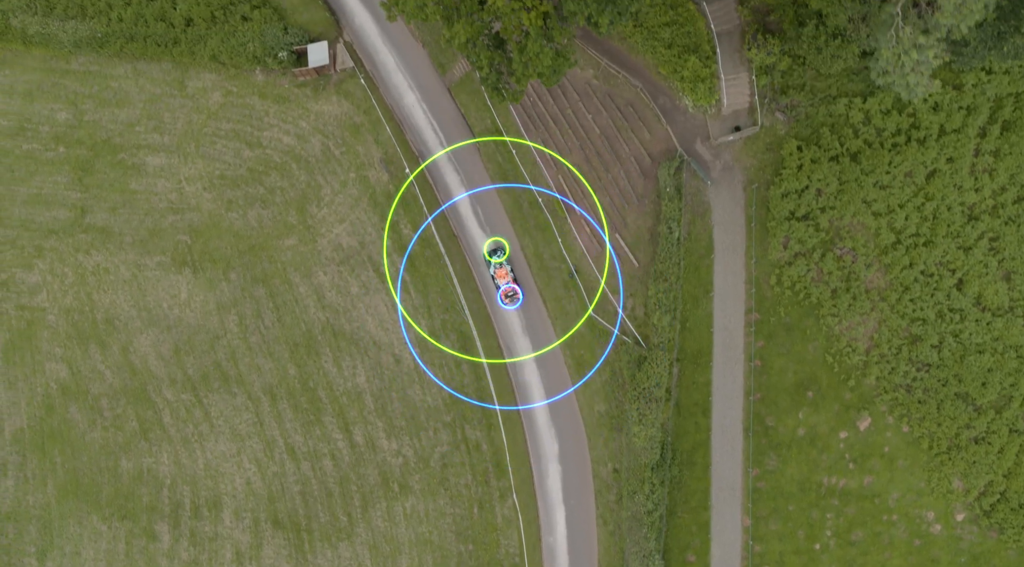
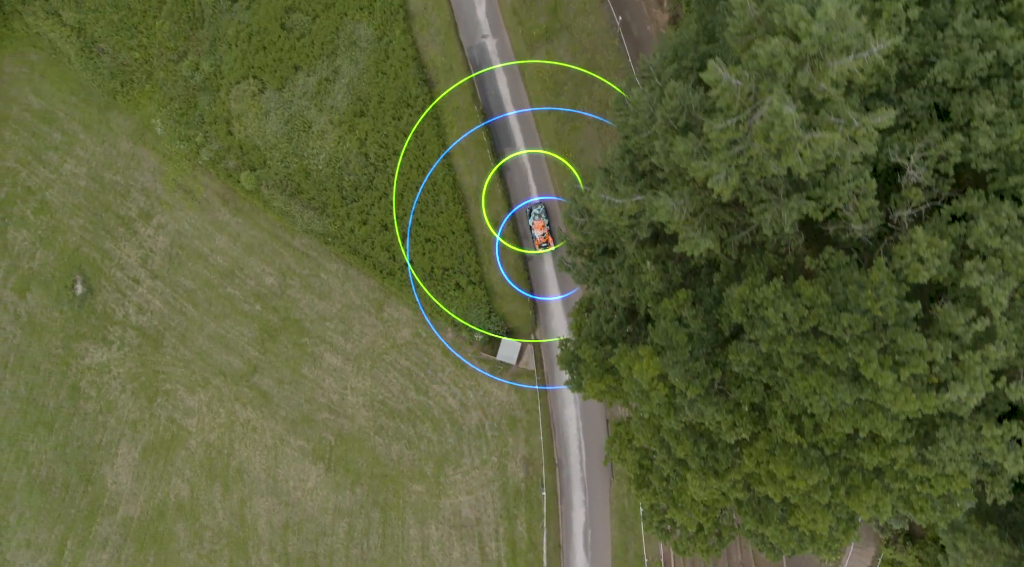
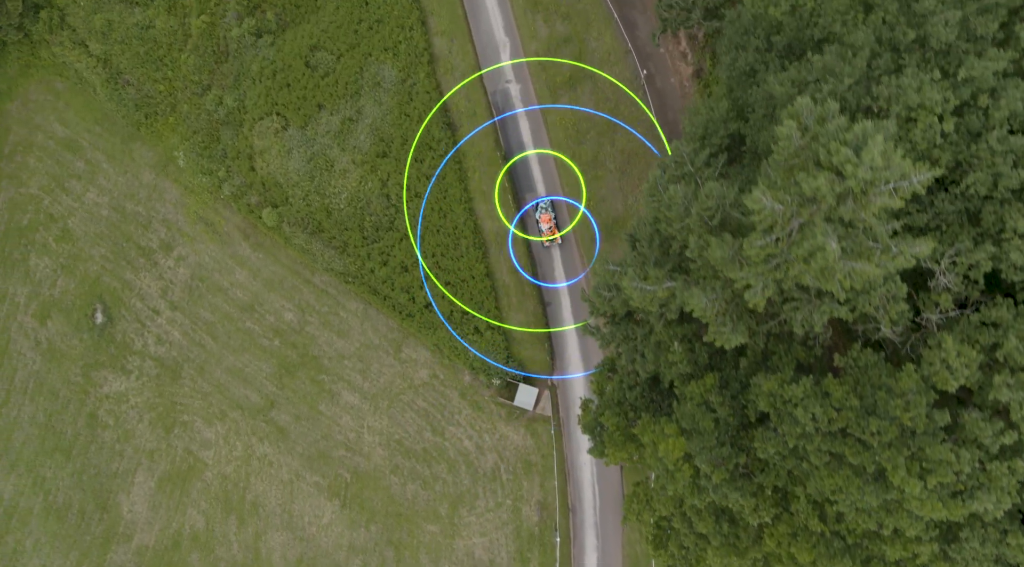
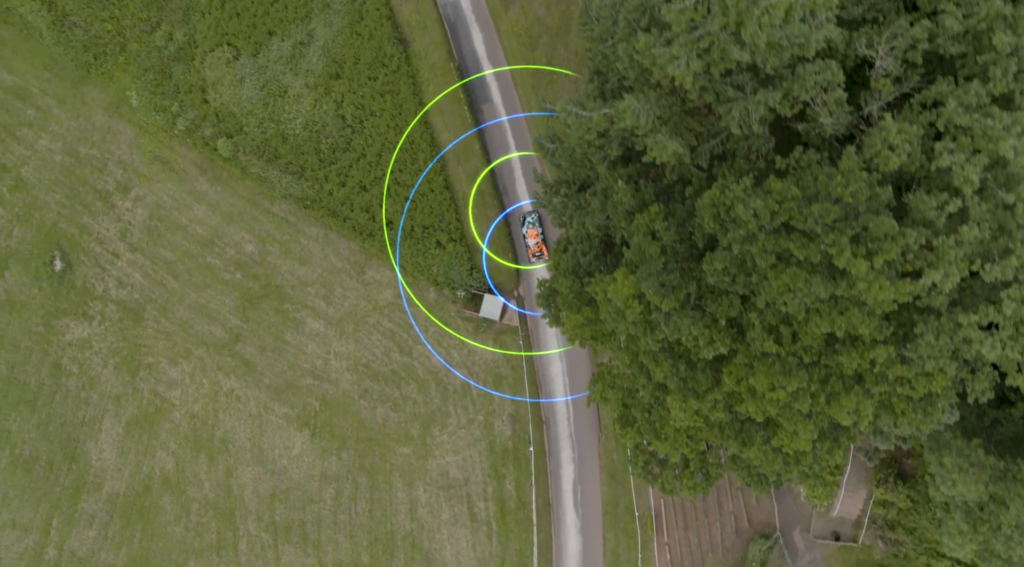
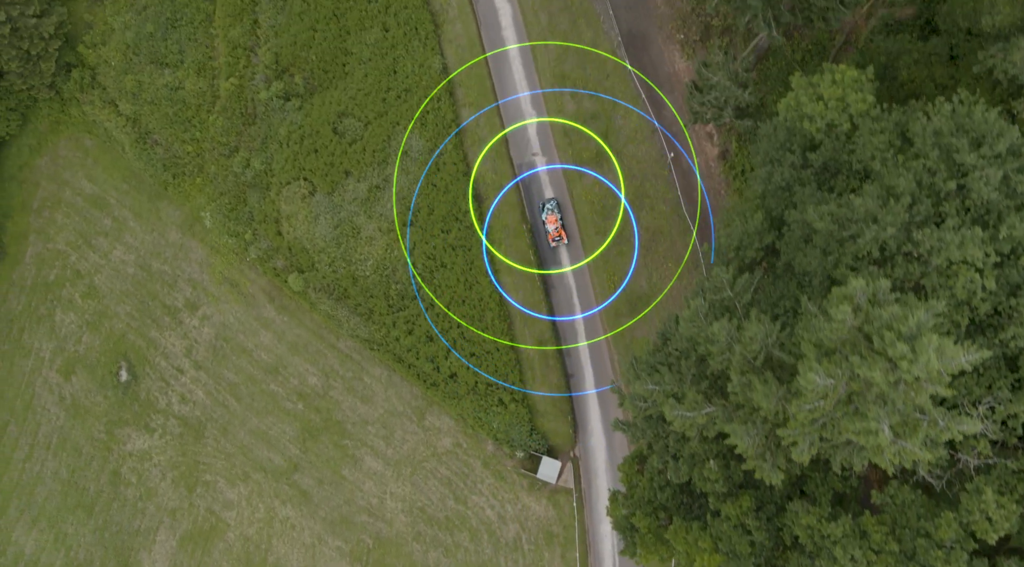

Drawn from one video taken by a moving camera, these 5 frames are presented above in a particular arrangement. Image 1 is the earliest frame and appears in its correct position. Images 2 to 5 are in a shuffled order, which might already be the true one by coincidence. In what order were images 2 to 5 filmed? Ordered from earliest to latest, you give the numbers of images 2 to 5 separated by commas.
4, 2, 3, 5
